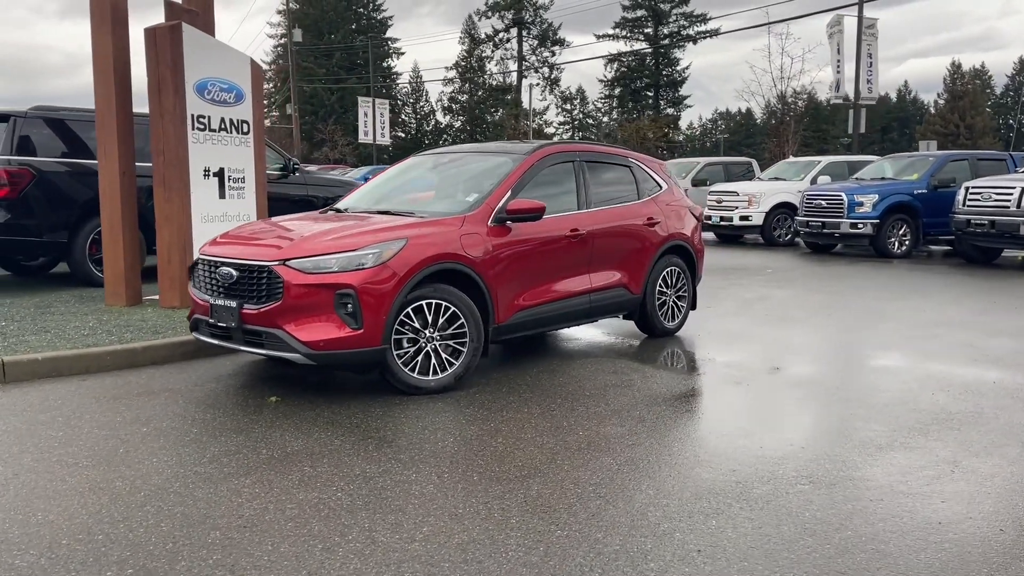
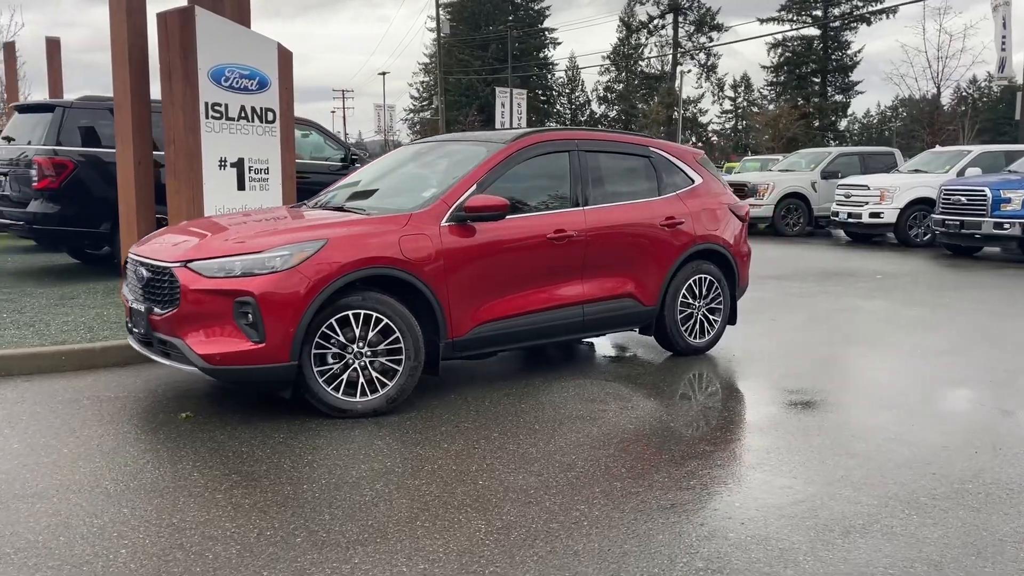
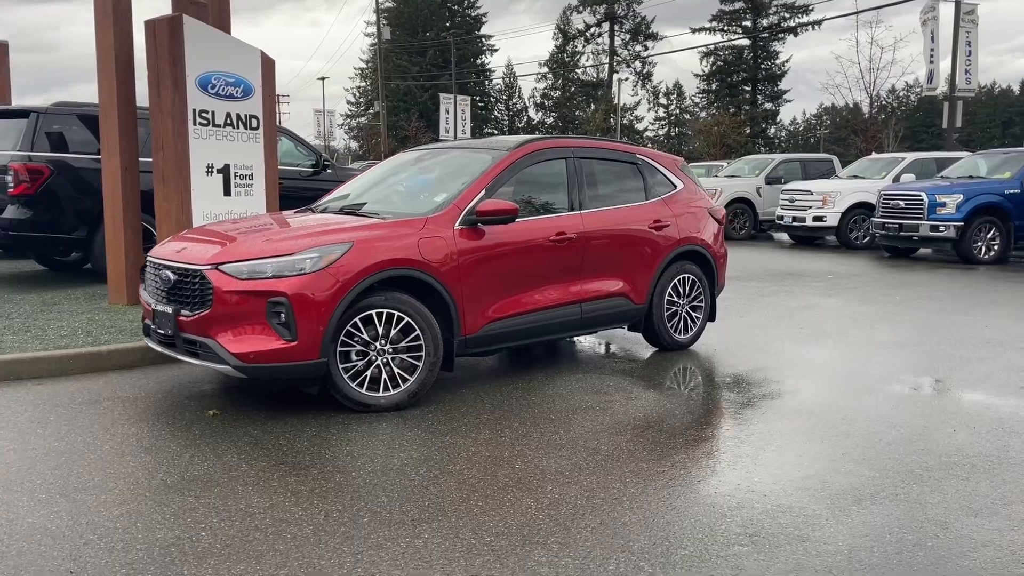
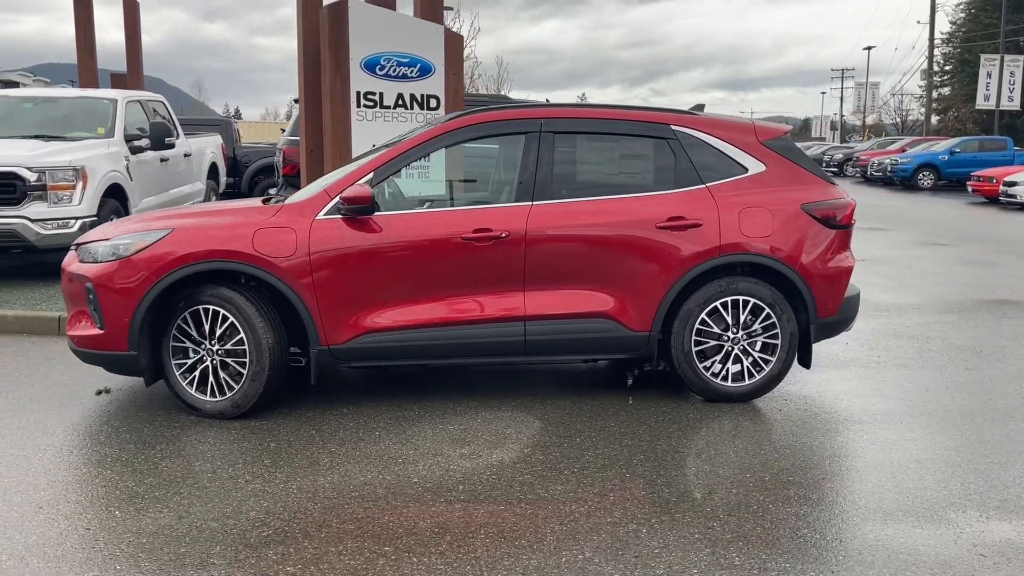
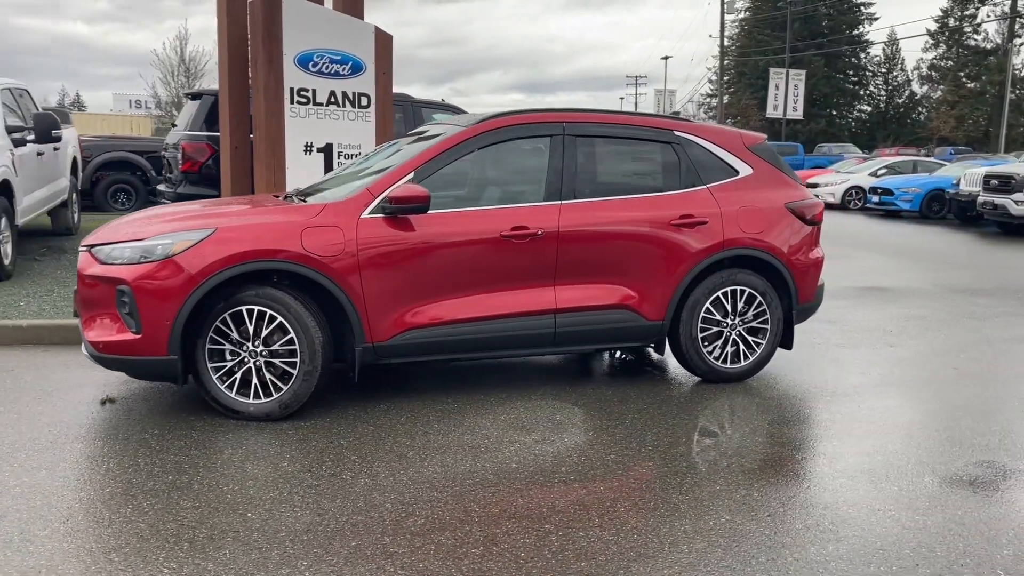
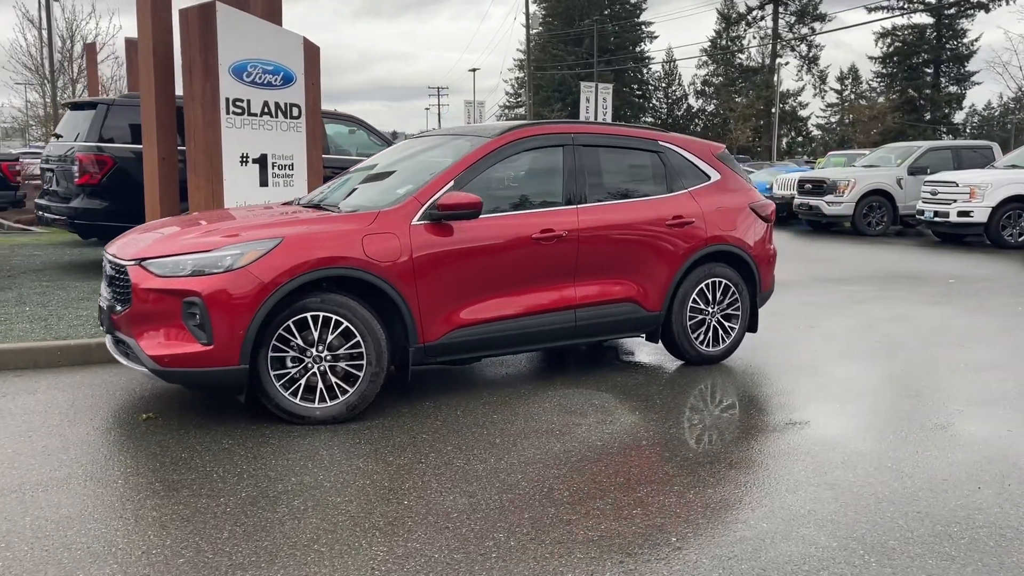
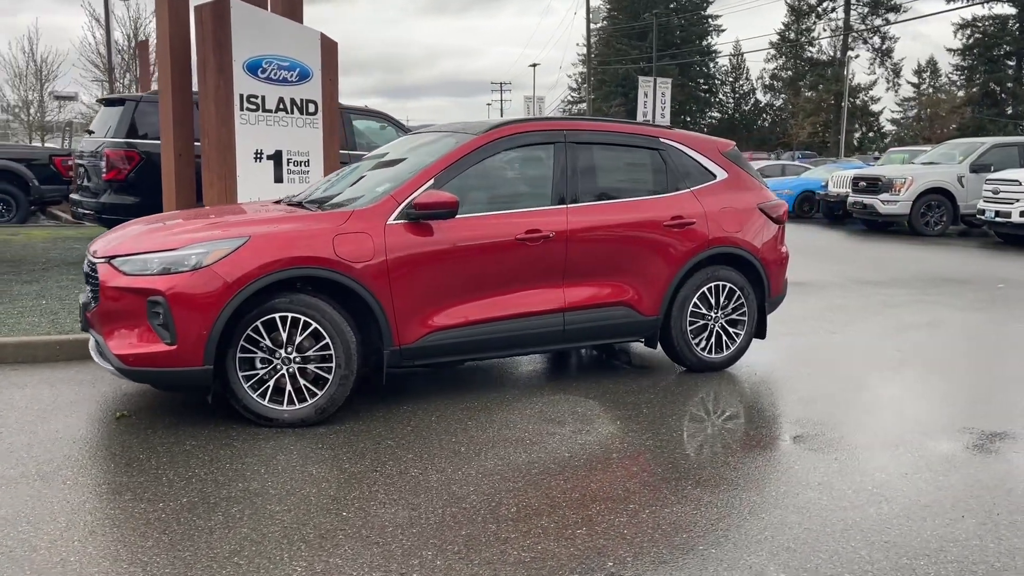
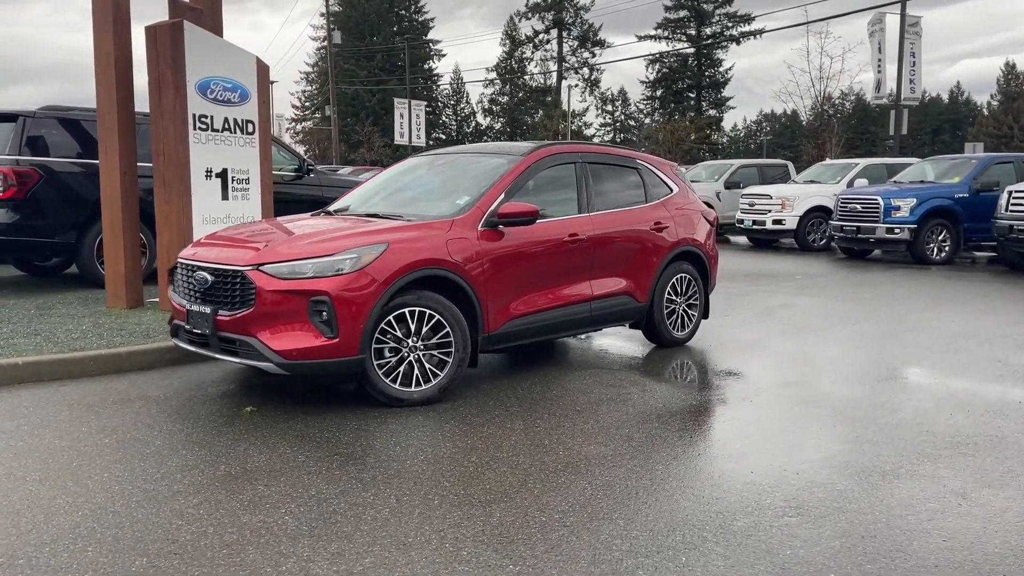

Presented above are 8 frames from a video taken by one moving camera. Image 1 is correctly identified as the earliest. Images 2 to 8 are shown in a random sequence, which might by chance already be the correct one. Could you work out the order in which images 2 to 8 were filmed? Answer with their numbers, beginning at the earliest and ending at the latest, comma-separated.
8, 3, 2, 6, 7, 5, 4
